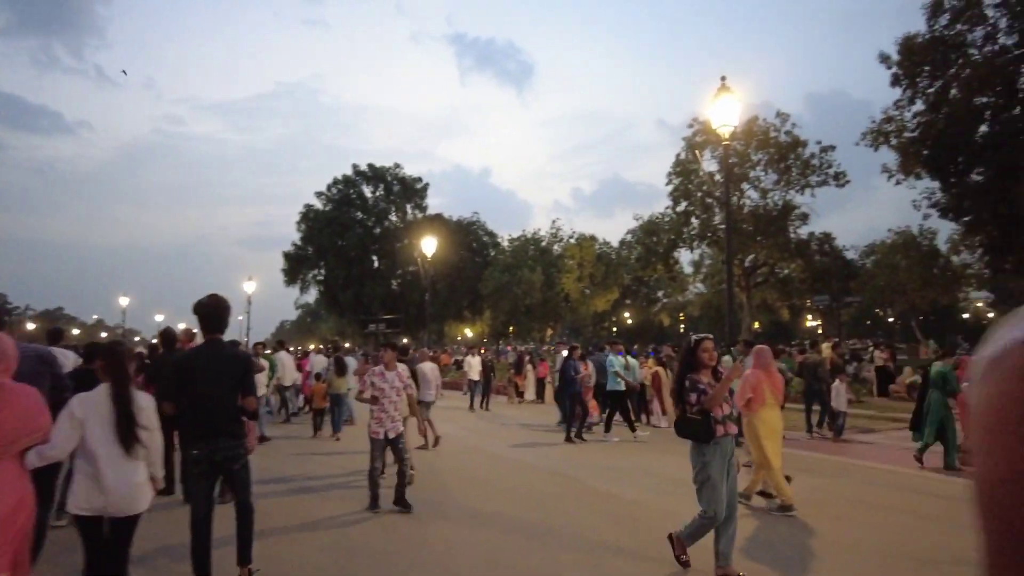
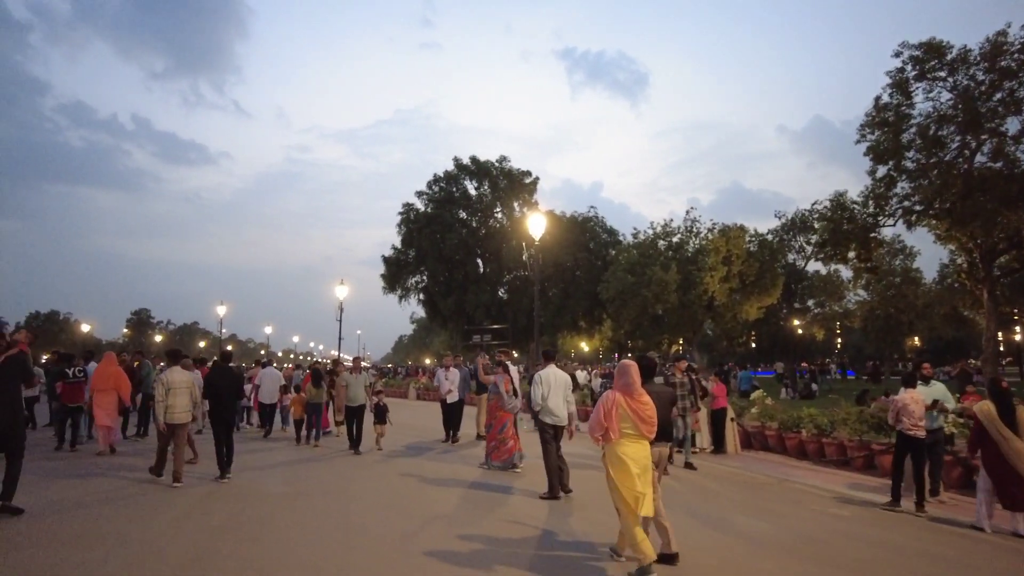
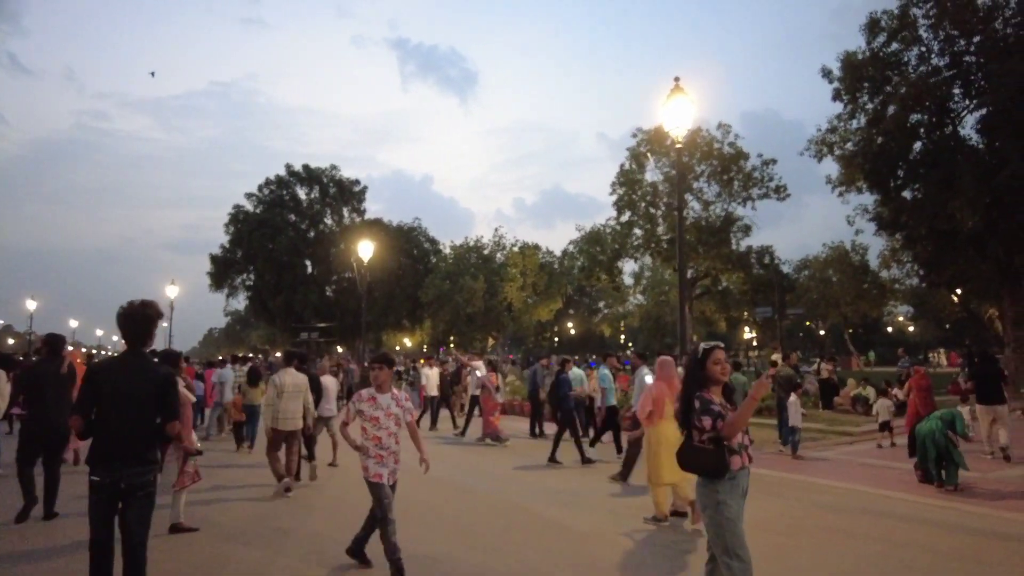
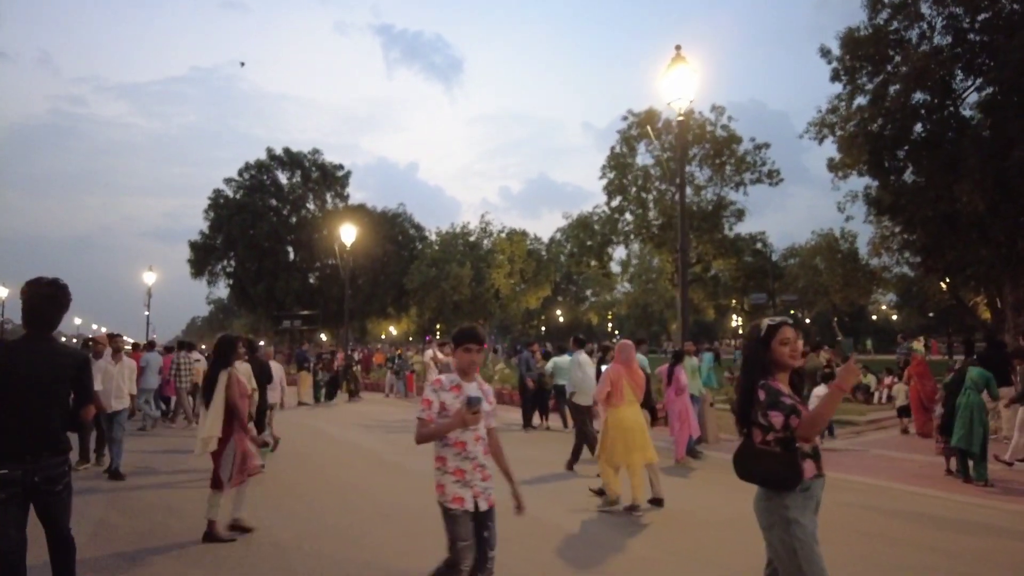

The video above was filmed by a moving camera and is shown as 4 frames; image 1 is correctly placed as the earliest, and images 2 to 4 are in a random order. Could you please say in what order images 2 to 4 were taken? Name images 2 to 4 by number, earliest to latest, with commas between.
3, 4, 2
